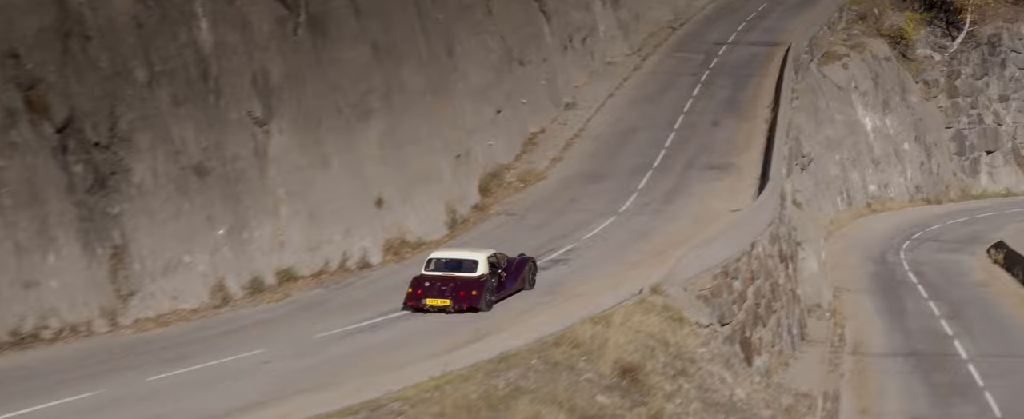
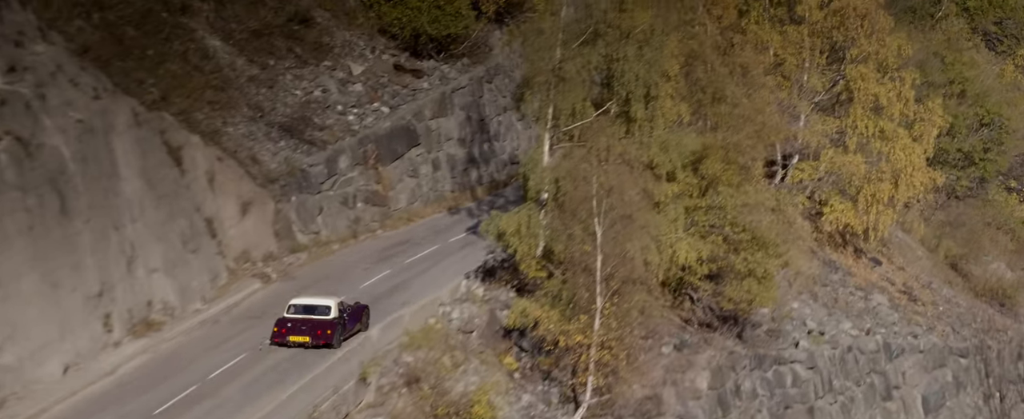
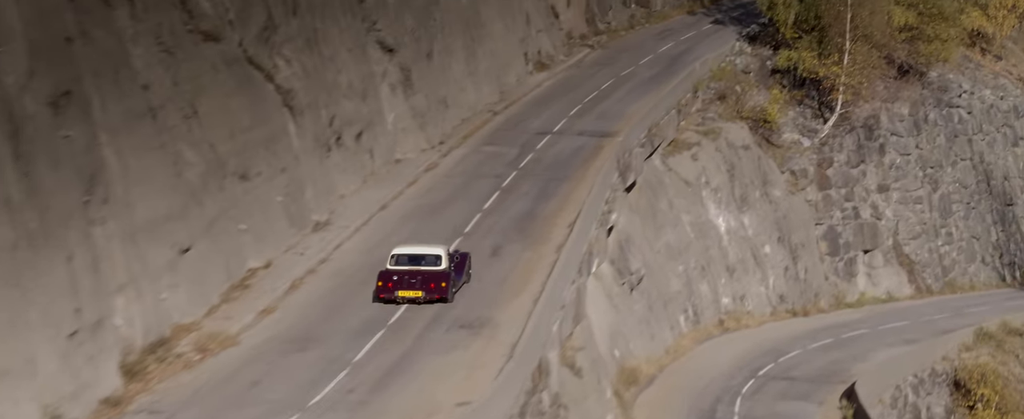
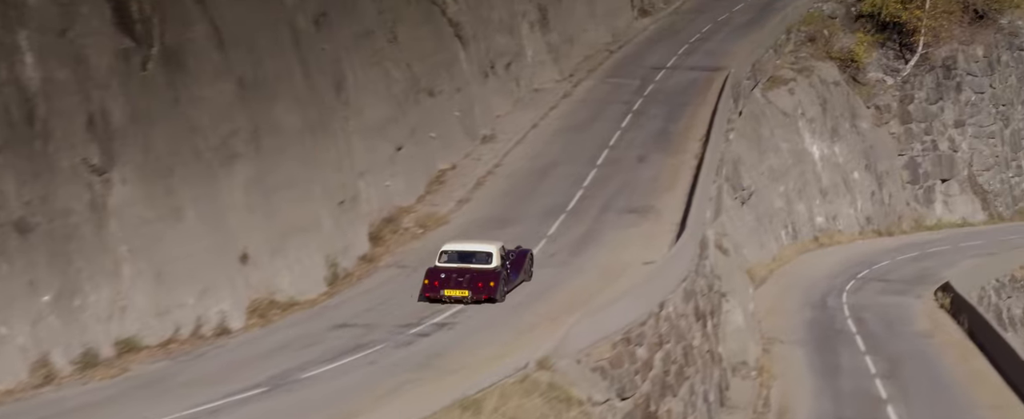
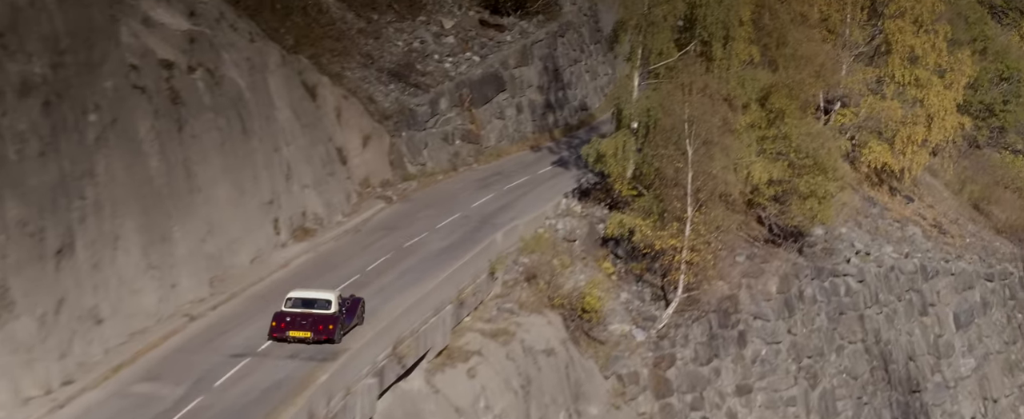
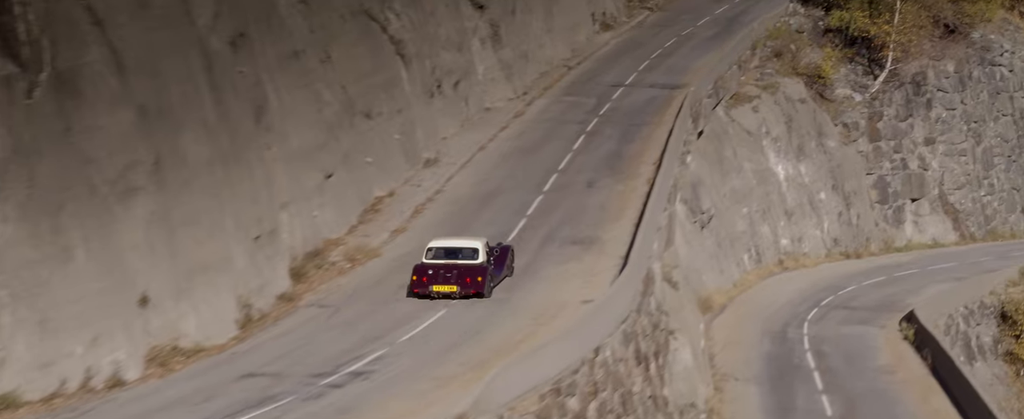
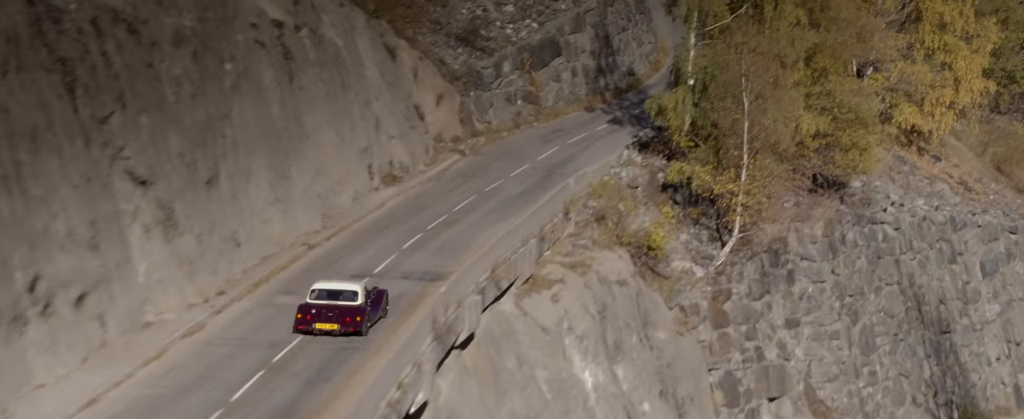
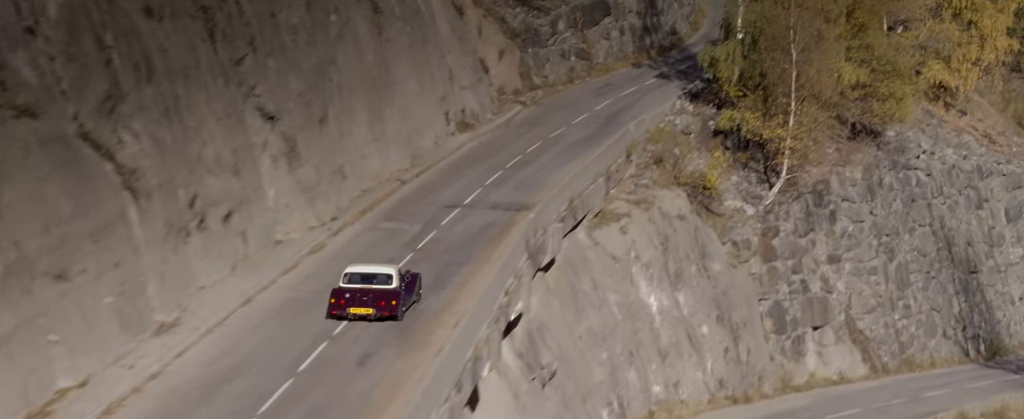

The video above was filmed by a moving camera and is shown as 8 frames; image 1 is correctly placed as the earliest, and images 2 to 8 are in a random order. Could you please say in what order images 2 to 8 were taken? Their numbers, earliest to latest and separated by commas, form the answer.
4, 6, 3, 8, 7, 5, 2
